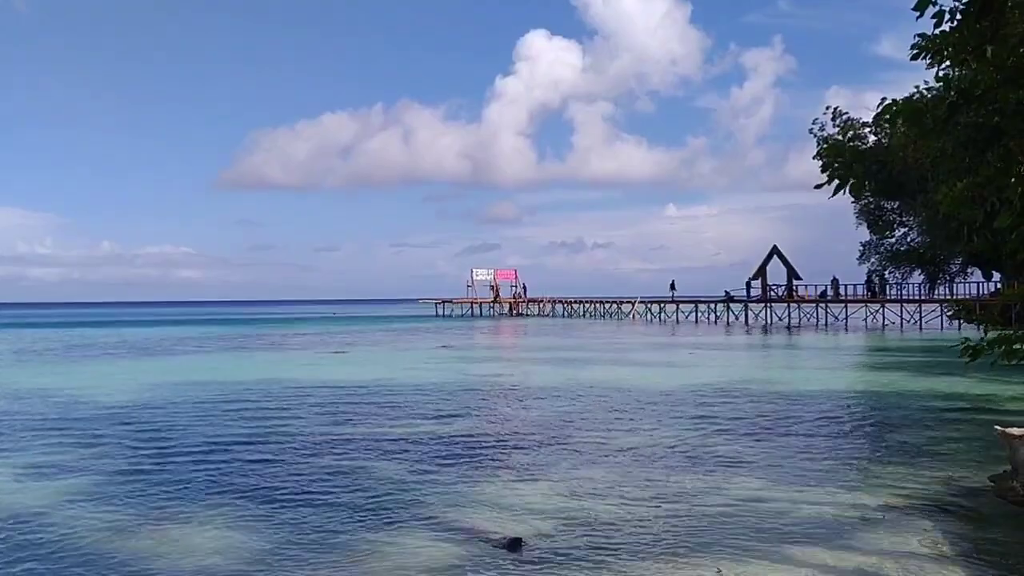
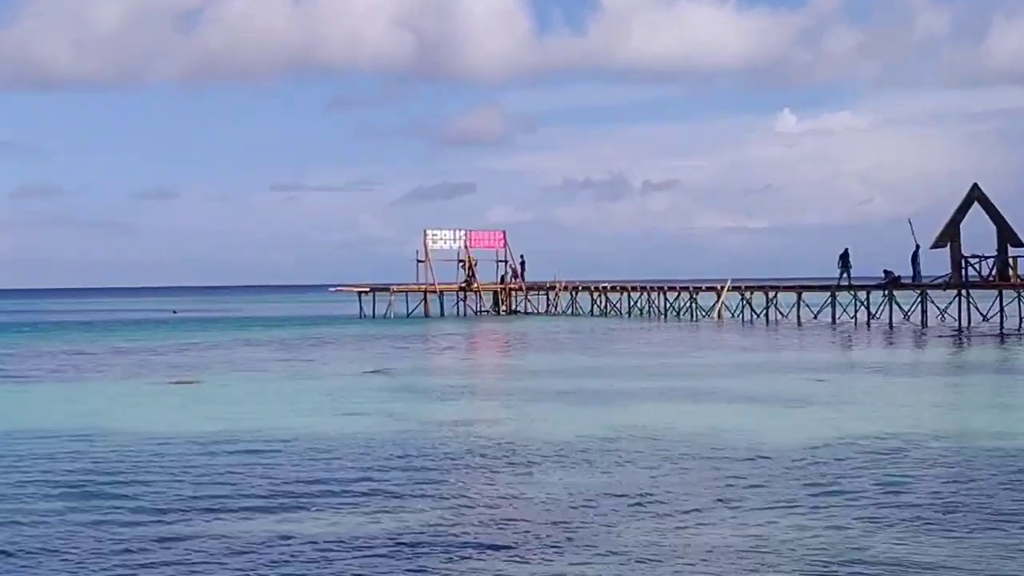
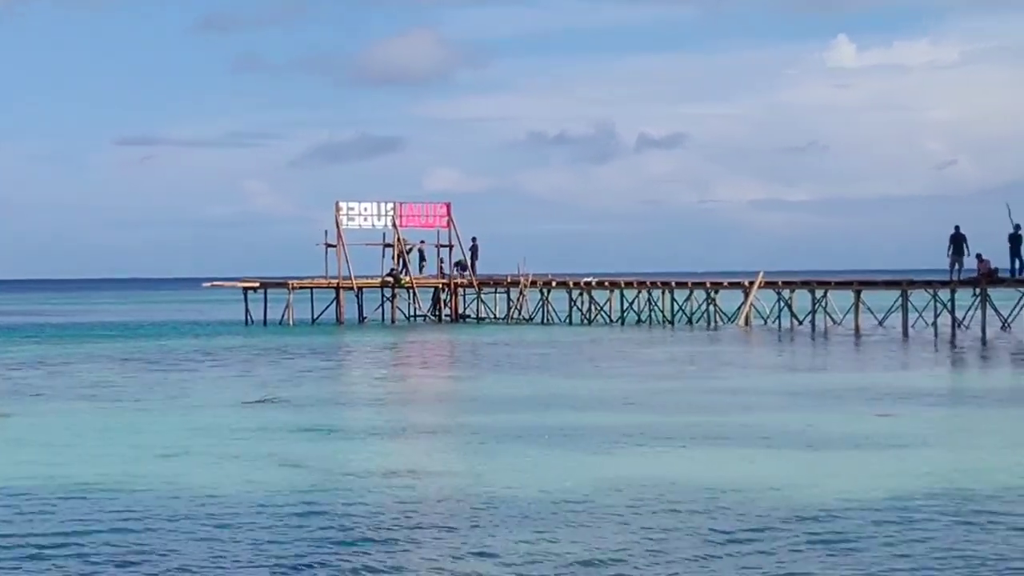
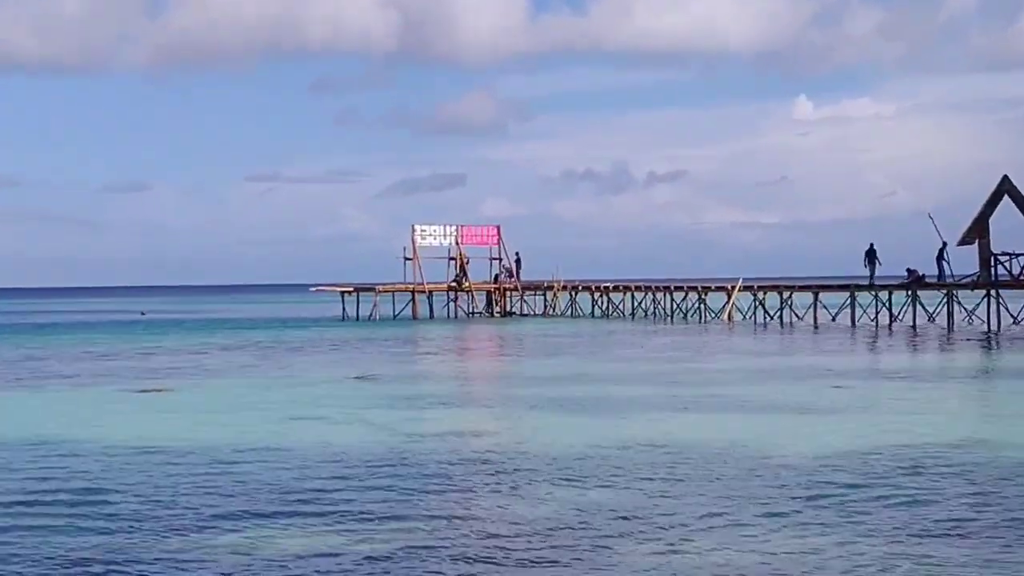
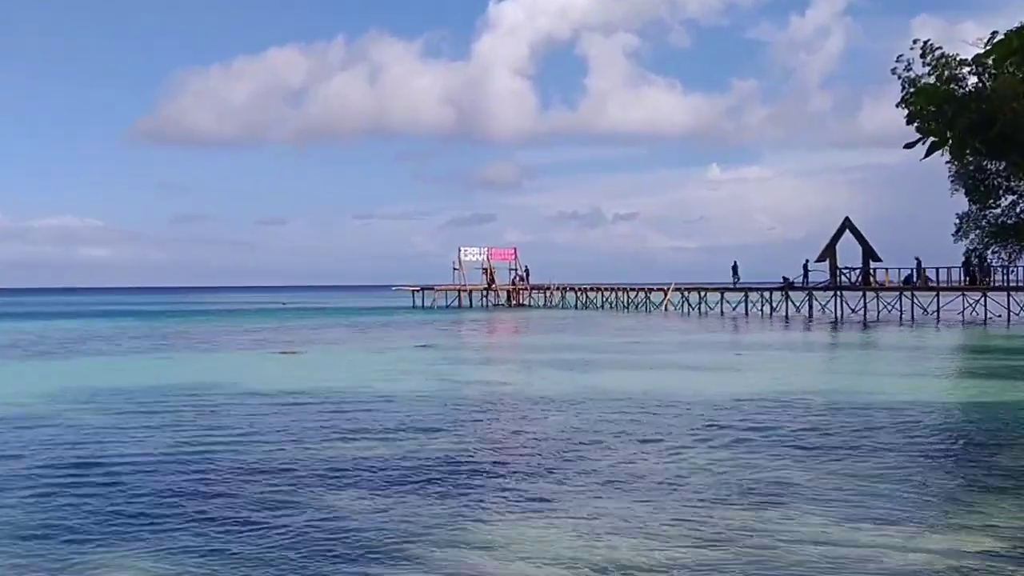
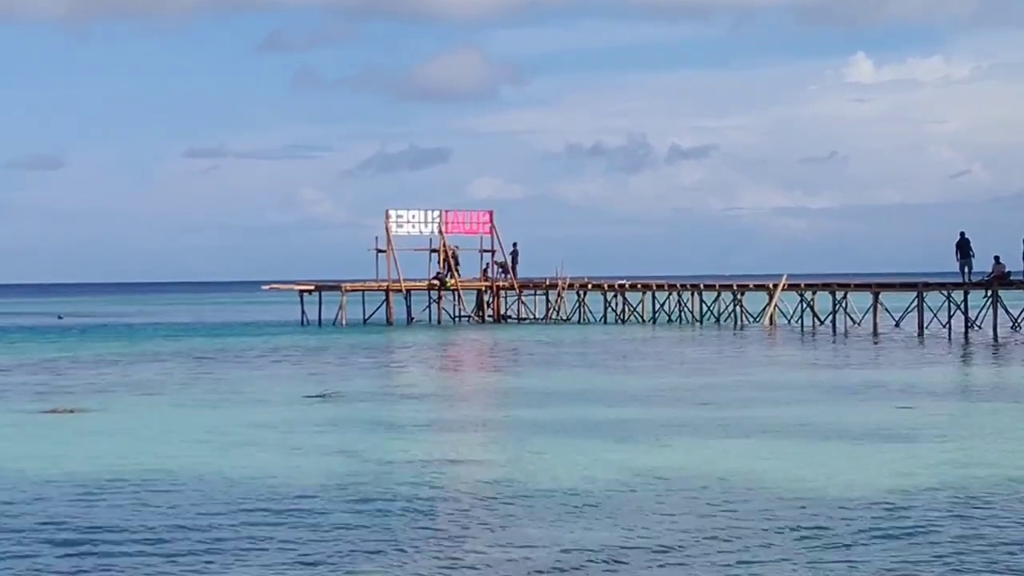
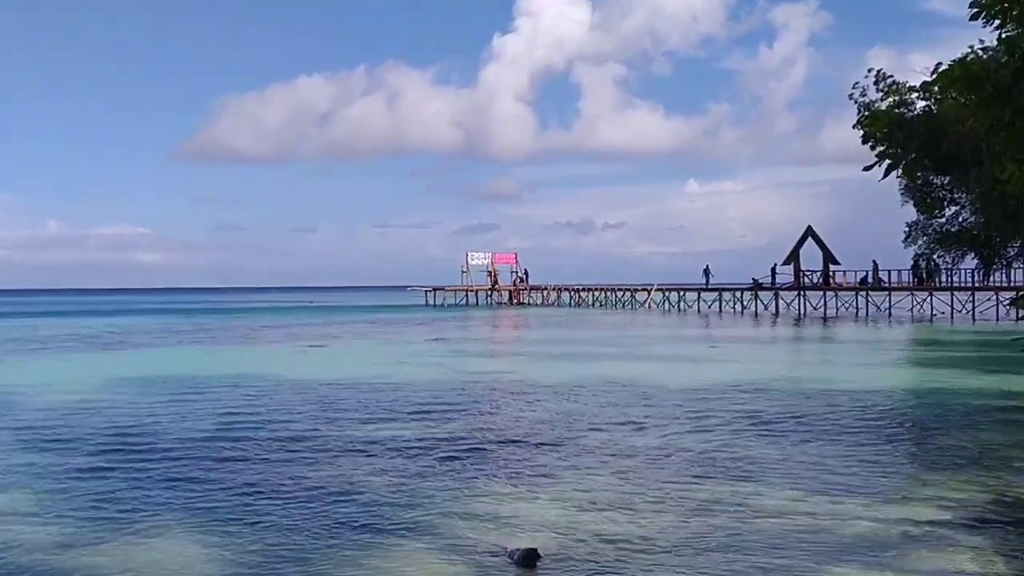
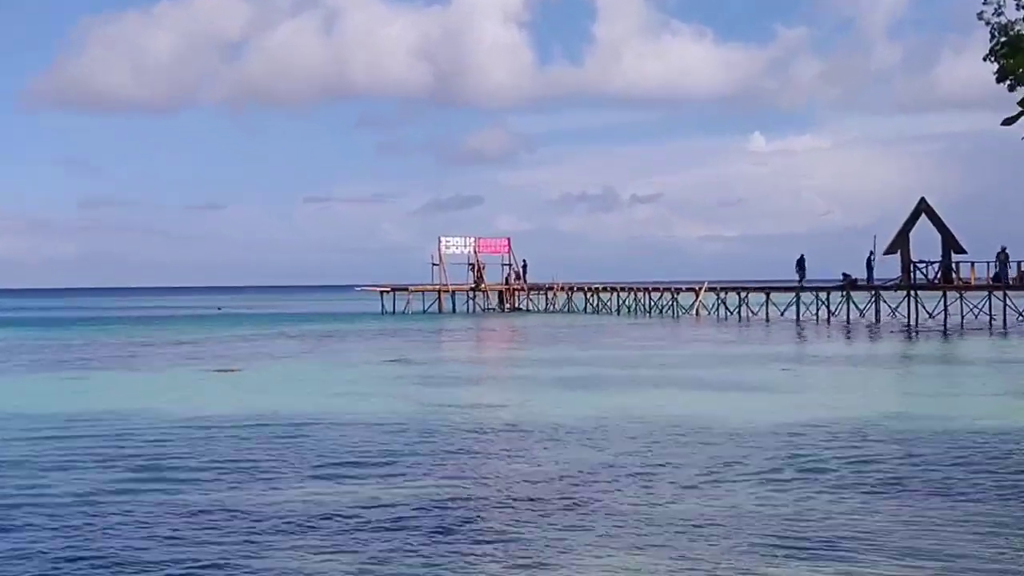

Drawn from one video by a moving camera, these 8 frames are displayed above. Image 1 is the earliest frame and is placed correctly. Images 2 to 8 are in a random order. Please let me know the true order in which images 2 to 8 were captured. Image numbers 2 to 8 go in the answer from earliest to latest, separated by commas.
7, 5, 8, 2, 4, 6, 3
